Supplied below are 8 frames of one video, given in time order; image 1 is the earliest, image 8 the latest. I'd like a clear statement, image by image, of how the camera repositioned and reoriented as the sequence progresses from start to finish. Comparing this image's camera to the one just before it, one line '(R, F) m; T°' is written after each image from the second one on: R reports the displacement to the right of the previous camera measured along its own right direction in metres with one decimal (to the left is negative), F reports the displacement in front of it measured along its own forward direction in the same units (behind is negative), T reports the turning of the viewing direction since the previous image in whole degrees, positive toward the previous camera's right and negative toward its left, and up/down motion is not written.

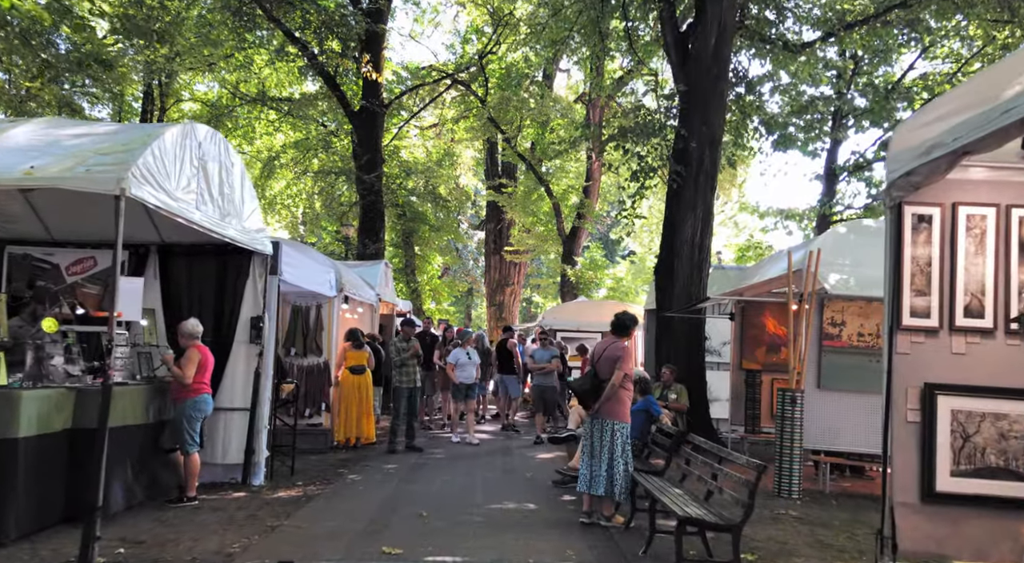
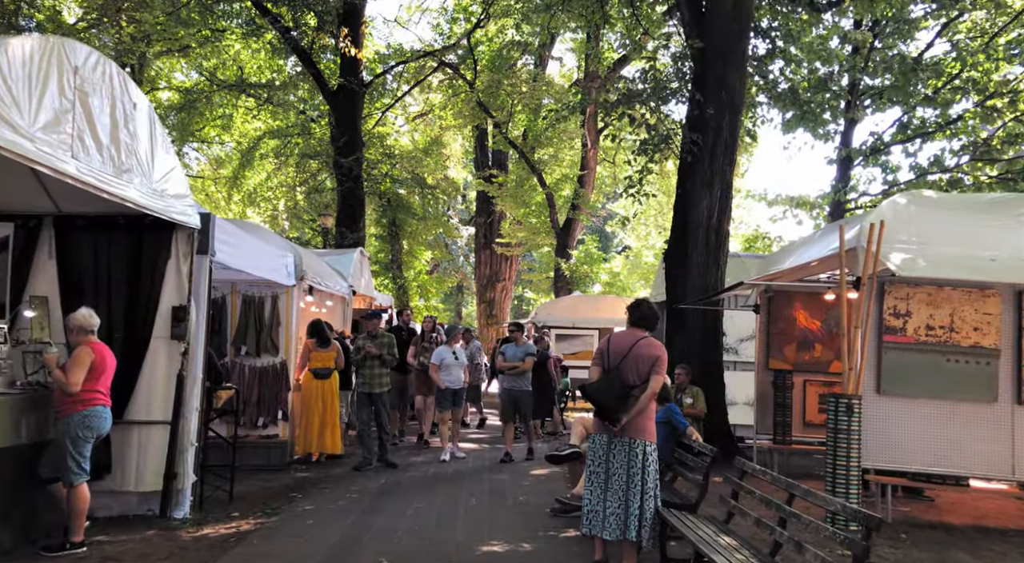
(0.0, +1.7) m; +1°
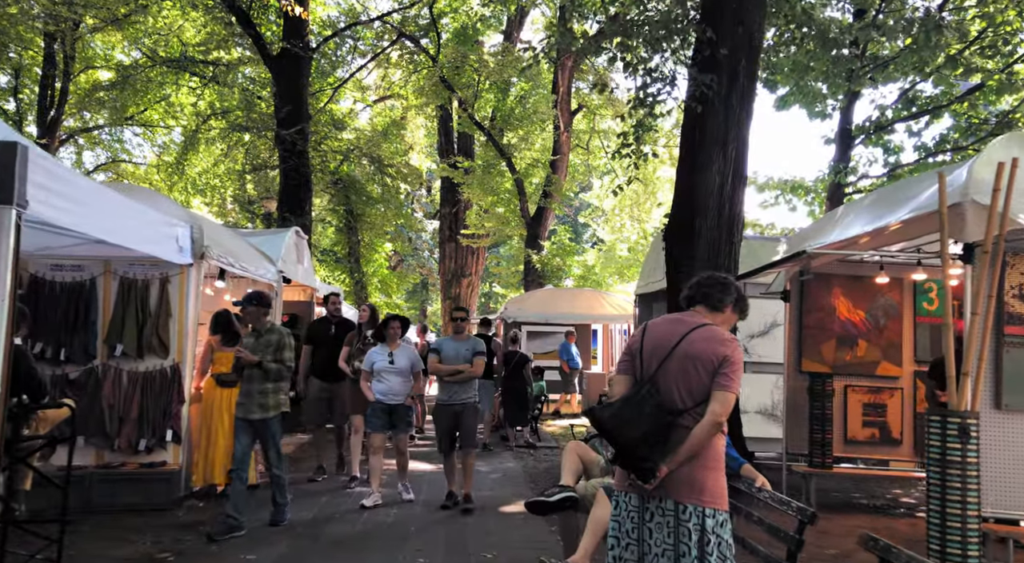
(0.0, +2.3) m; +2°
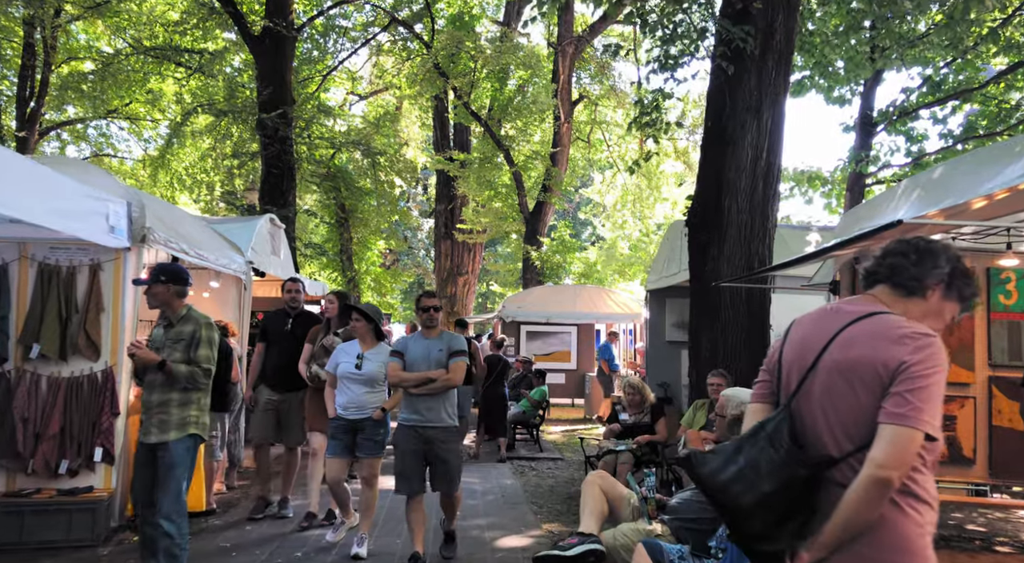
(0.0, +1.3) m; 0°
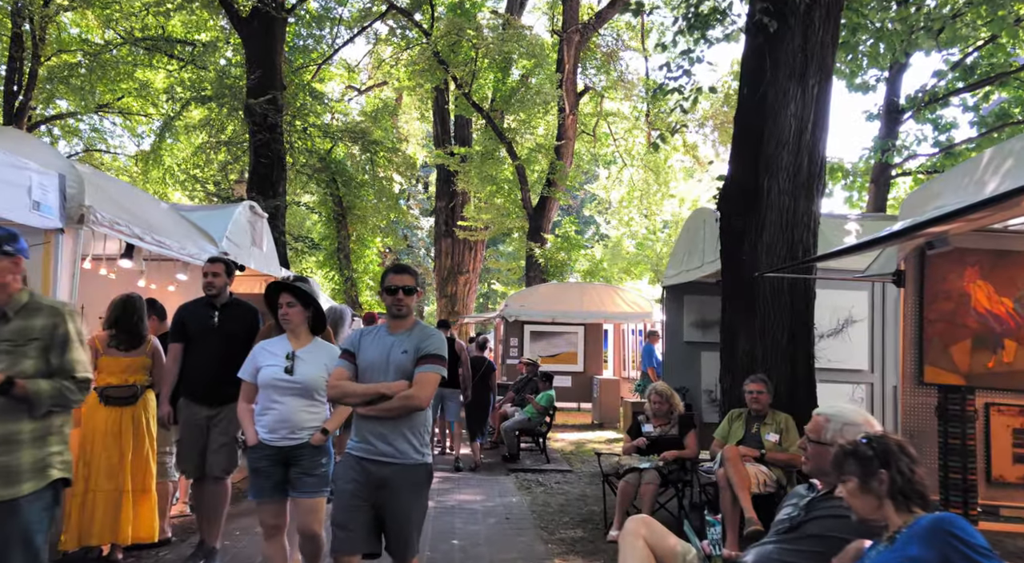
(0.0, +1.1) m; 0°
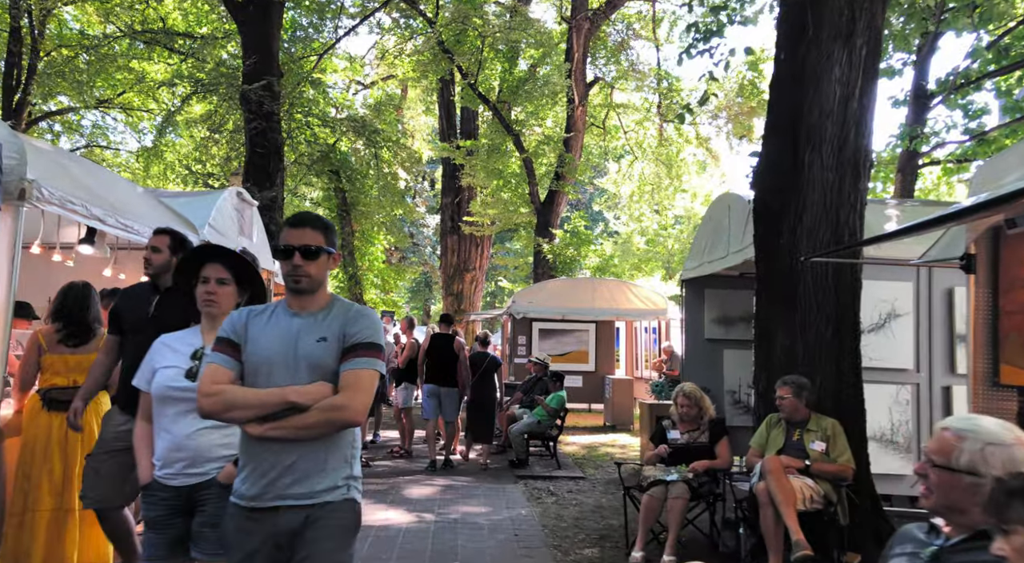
(0.0, +0.8) m; 0°
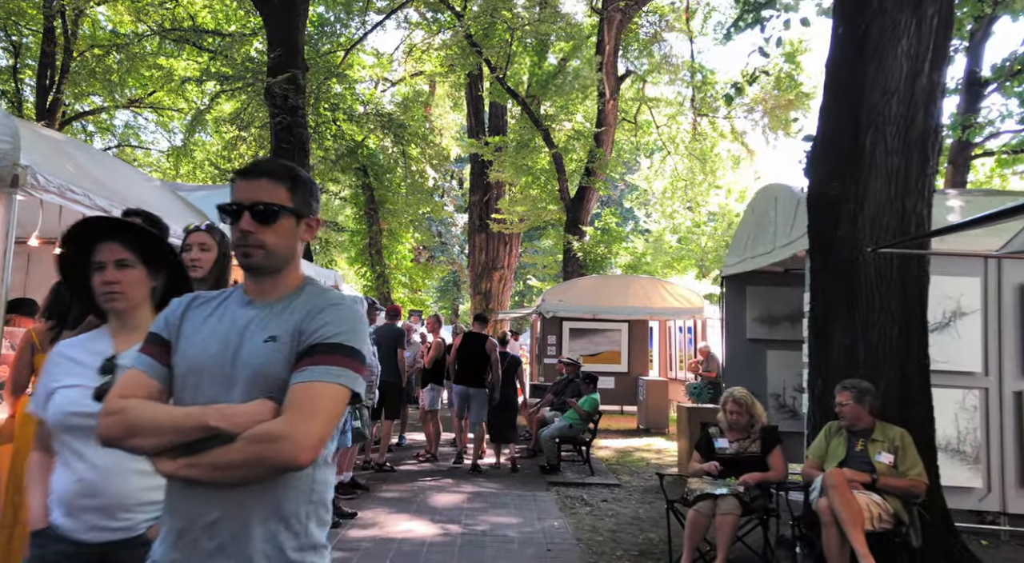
(0.0, +0.5) m; -2°
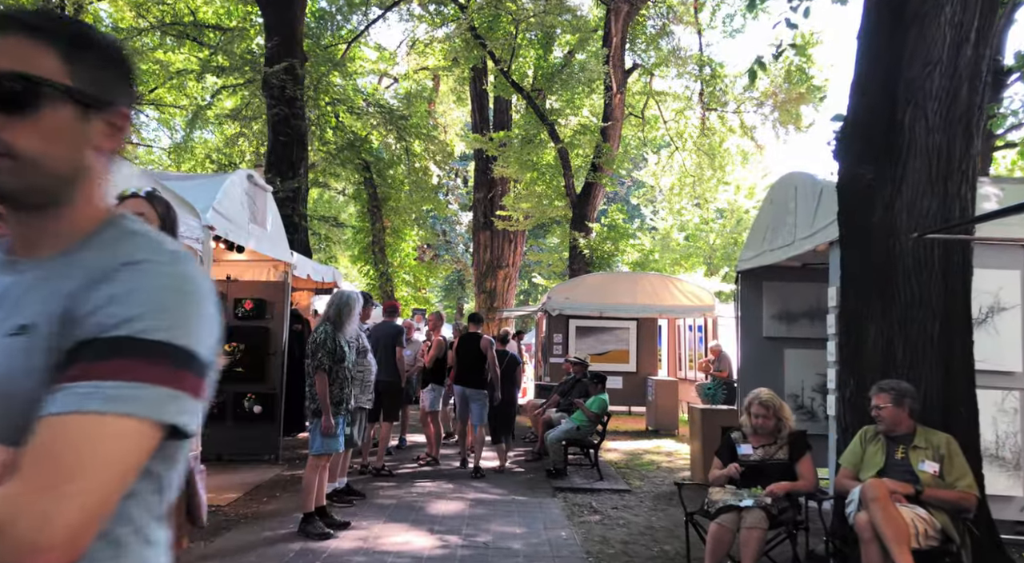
(0.0, +0.5) m; 0°
